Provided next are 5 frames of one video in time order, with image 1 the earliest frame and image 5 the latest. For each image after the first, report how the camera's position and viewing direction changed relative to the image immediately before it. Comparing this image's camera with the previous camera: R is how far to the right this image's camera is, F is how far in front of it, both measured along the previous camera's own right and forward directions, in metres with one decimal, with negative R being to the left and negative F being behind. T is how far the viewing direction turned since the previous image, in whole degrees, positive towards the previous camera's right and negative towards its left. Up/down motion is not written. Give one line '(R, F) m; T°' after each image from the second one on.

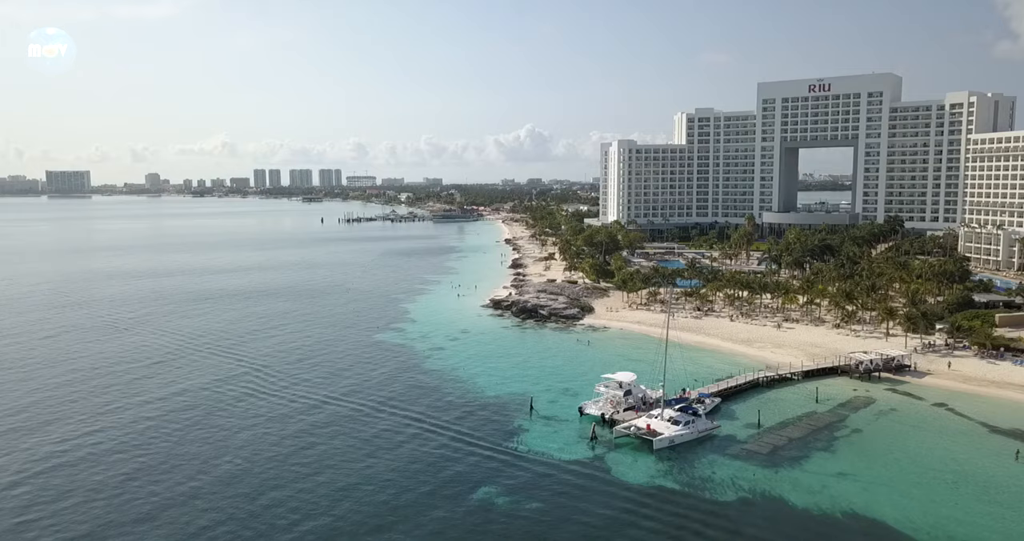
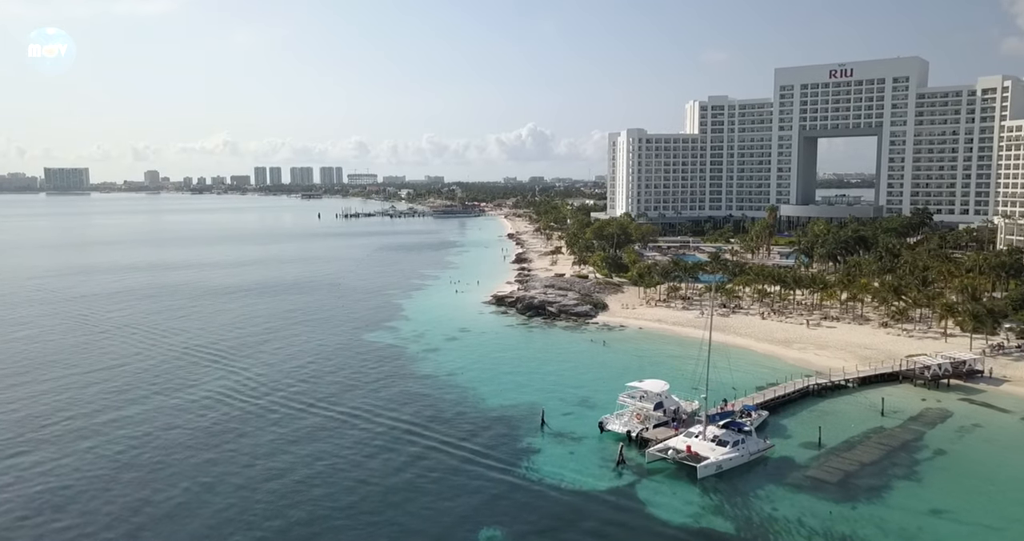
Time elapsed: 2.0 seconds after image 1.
(-0.4, +8.8) m; 0°
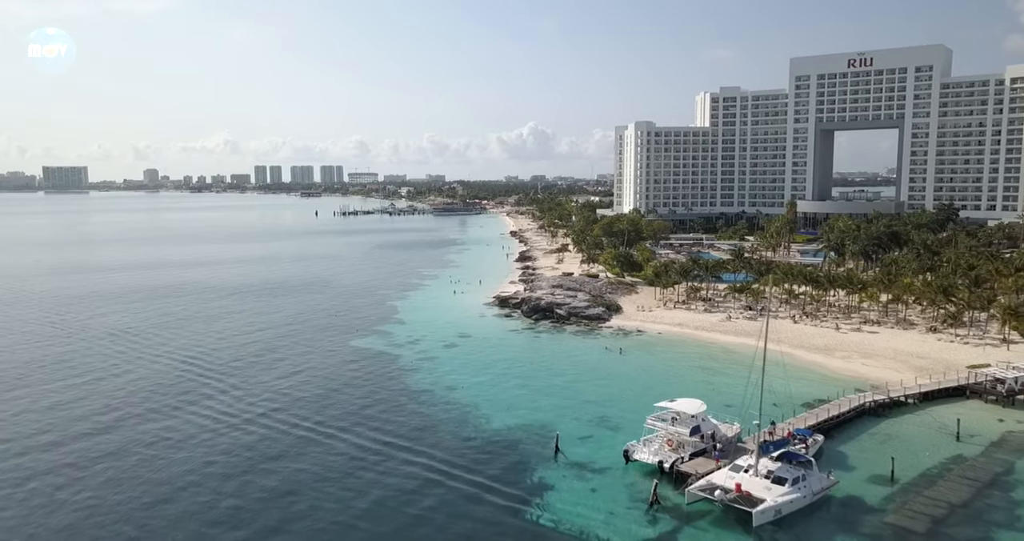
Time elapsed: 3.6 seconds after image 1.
(-0.4, +7.1) m; 0°
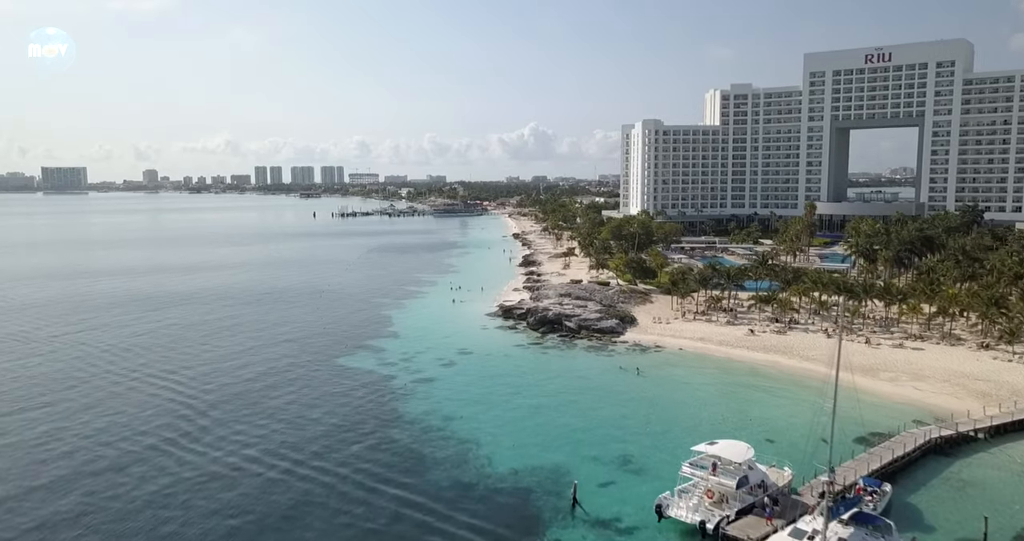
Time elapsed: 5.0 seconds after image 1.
(-0.4, +6.1) m; 0°
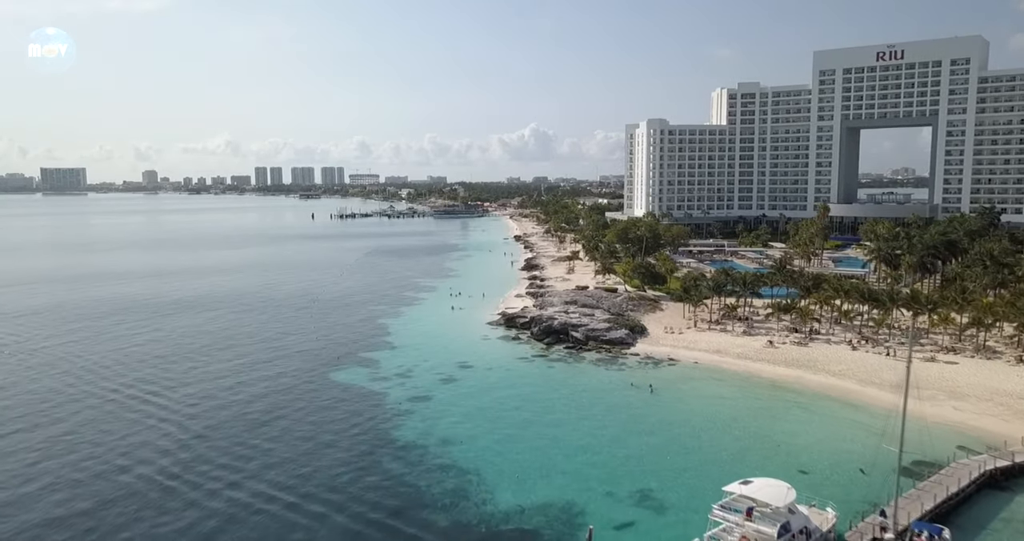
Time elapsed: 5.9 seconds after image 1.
(-0.3, +3.9) m; 0°
